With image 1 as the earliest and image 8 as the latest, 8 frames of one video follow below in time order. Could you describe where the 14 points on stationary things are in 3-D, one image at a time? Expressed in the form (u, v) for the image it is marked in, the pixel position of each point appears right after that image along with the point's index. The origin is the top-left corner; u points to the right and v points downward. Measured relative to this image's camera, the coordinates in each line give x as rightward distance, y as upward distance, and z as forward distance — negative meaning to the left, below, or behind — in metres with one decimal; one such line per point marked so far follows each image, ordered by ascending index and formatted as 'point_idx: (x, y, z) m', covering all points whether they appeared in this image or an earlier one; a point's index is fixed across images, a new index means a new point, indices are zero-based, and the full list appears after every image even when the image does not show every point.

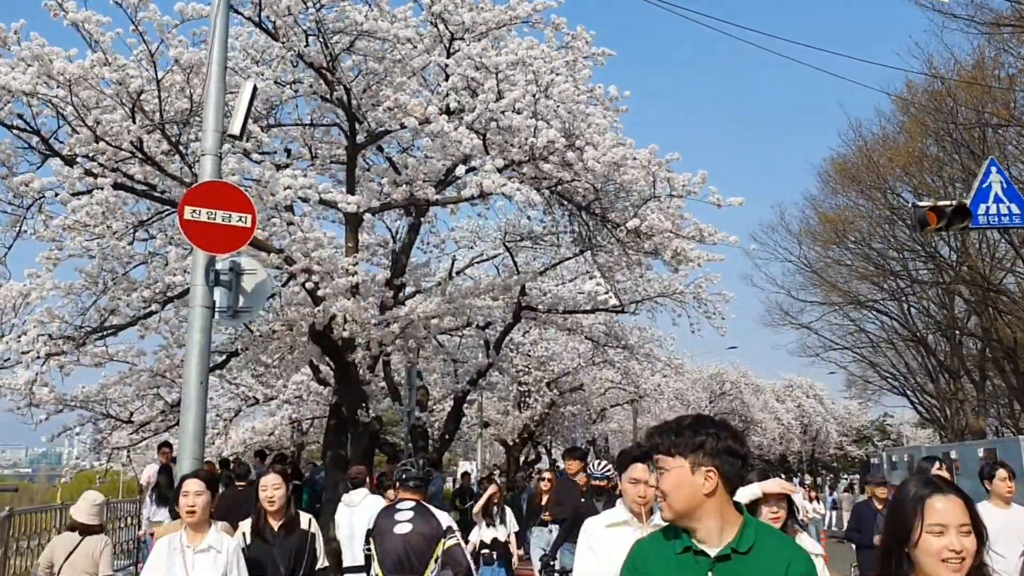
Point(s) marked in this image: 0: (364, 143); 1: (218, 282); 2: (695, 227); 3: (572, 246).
0: (-2.2, +2.2, +13.6) m
1: (-2.9, +0.1, +8.9) m
2: (+2.3, +0.7, +11.3) m
3: (+1.3, +0.9, +19.9) m
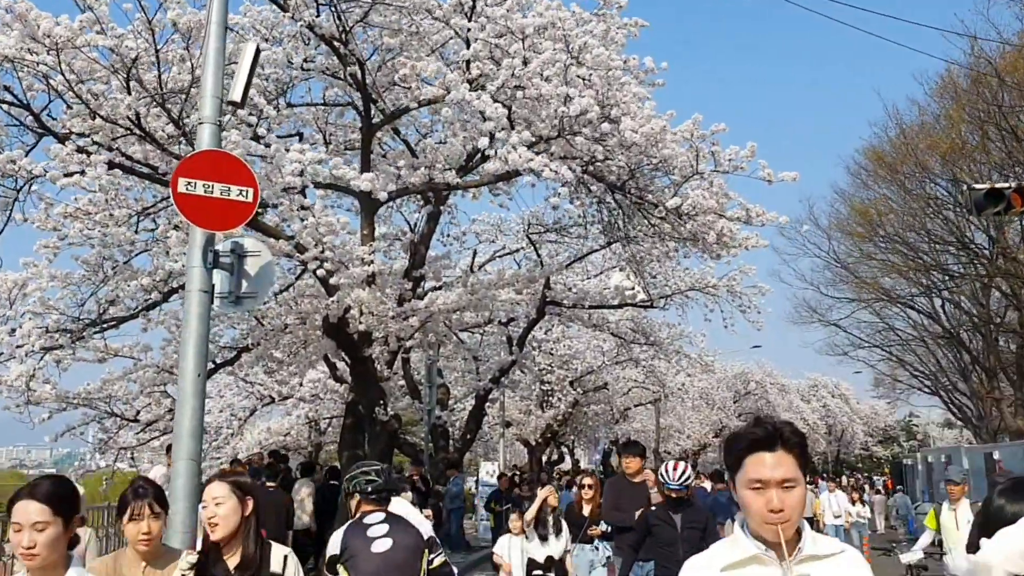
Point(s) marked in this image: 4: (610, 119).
0: (-1.8, +2.3, +12.7) m
1: (-2.6, +0.2, +8.1) m
2: (+2.6, +0.9, +10.3) m
3: (+1.8, +1.1, +19.0) m
4: (+1.2, +2.1, +11.3) m
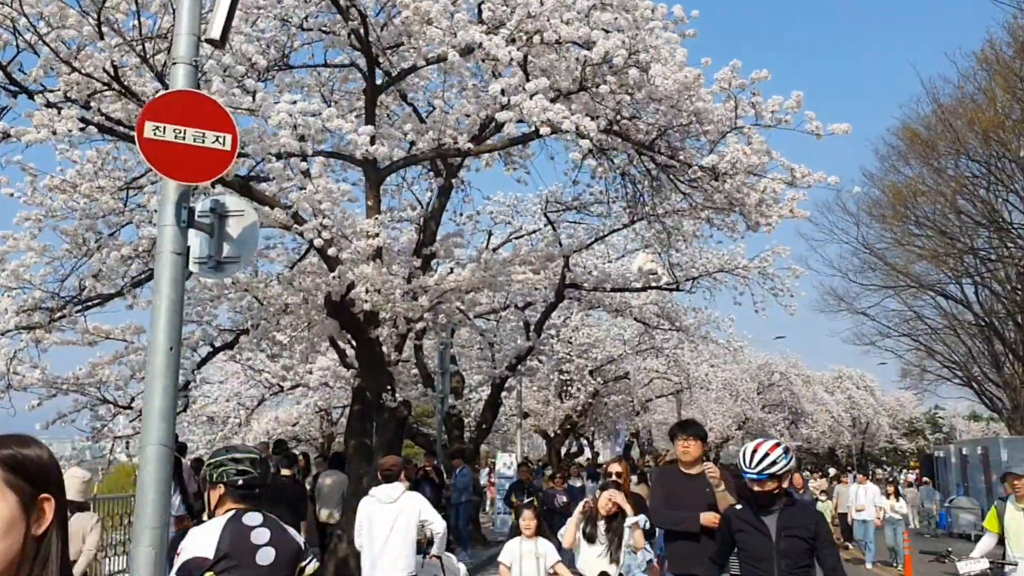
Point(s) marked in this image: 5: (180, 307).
0: (-1.6, +2.6, +11.7) m
1: (-2.5, +0.5, +7.1) m
2: (+2.8, +1.2, +9.2) m
3: (+2.2, +1.4, +17.9) m
4: (+1.4, +2.4, +10.2) m
5: (-2.5, -0.1, +6.9) m
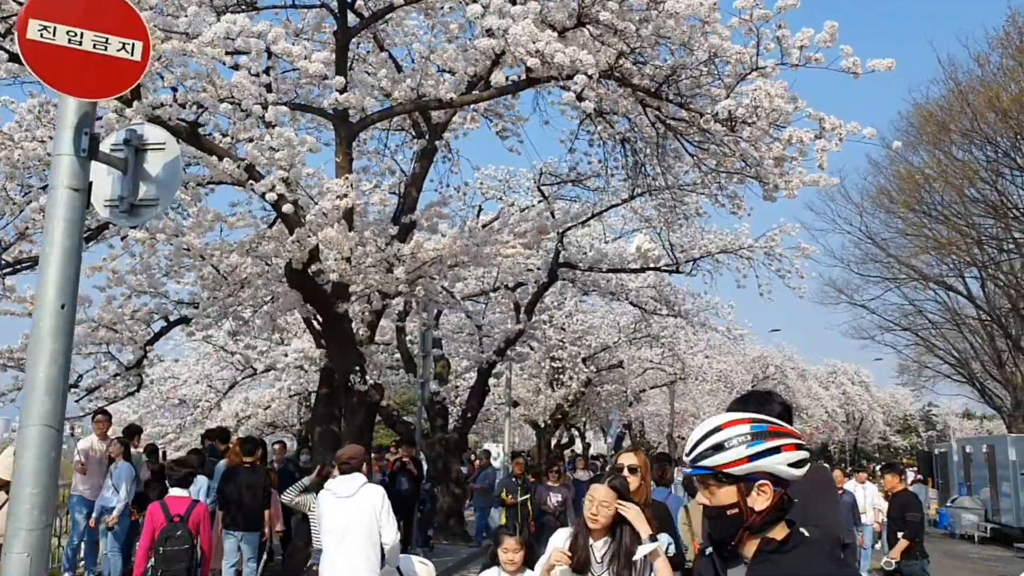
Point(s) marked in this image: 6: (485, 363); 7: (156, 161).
0: (-1.8, +3.0, +10.4) m
1: (-2.6, +0.8, +5.8) m
2: (+2.6, +1.5, +8.0) m
3: (+2.0, +1.8, +16.6) m
4: (+1.3, +2.7, +8.9) m
5: (-2.6, +0.2, +5.6) m
6: (-0.6, -1.6, +18.9) m
7: (-2.3, +0.8, +6.0) m
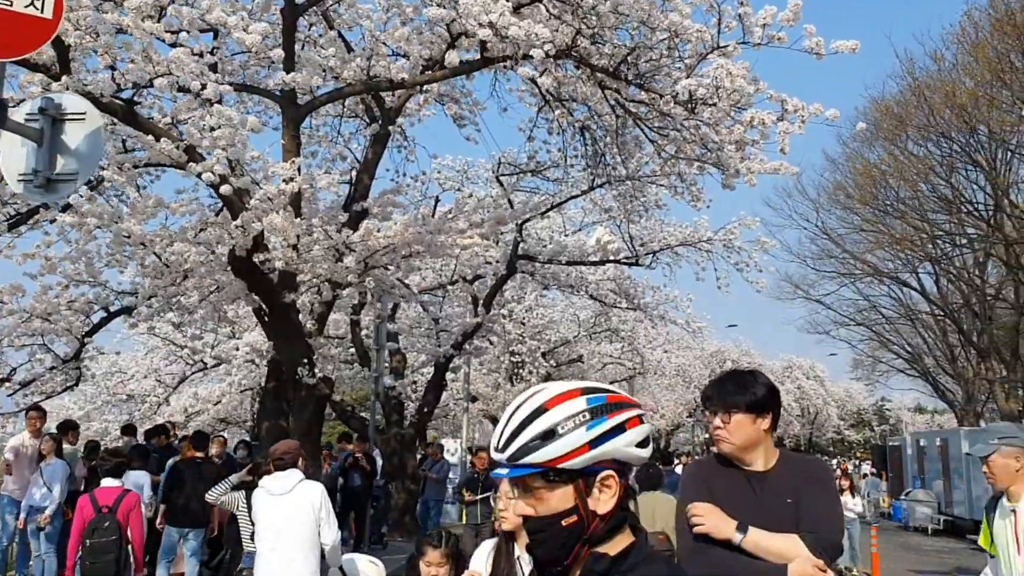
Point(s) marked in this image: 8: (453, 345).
0: (-2.3, +3.1, +10.0) m
1: (-2.9, +0.9, +5.4) m
2: (+2.2, +1.6, +7.7) m
3: (+1.2, +2.0, +16.3) m
4: (+0.8, +2.8, +8.6) m
5: (-2.9, +0.3, +5.1) m
6: (-1.4, -1.4, +18.5) m
7: (-2.6, +0.9, +5.5) m
8: (-1.2, -1.1, +18.1) m
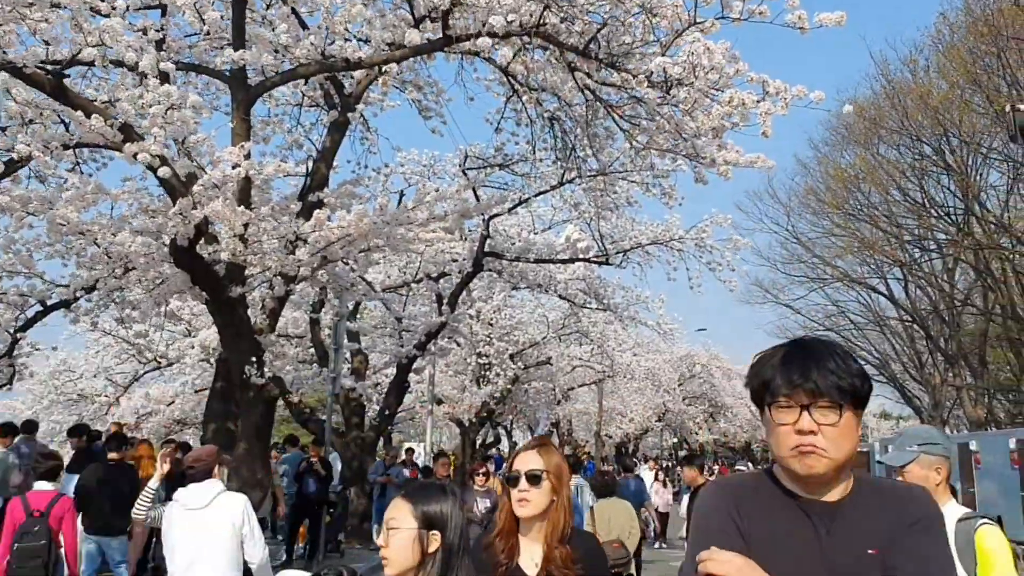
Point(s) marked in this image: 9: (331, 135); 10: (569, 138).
0: (-2.6, +3.2, +9.3) m
1: (-3.1, +1.0, +4.7) m
2: (+1.9, +1.6, +7.2) m
3: (+0.6, +2.0, +15.8) m
4: (+0.5, +2.9, +8.0) m
5: (-3.2, +0.4, +4.4) m
6: (-2.1, -1.4, +17.8) m
7: (-2.9, +1.0, +4.8) m
8: (-1.8, -1.1, +17.5) m
9: (-2.4, +2.0, +12.1) m
10: (+0.8, +2.1, +12.8) m
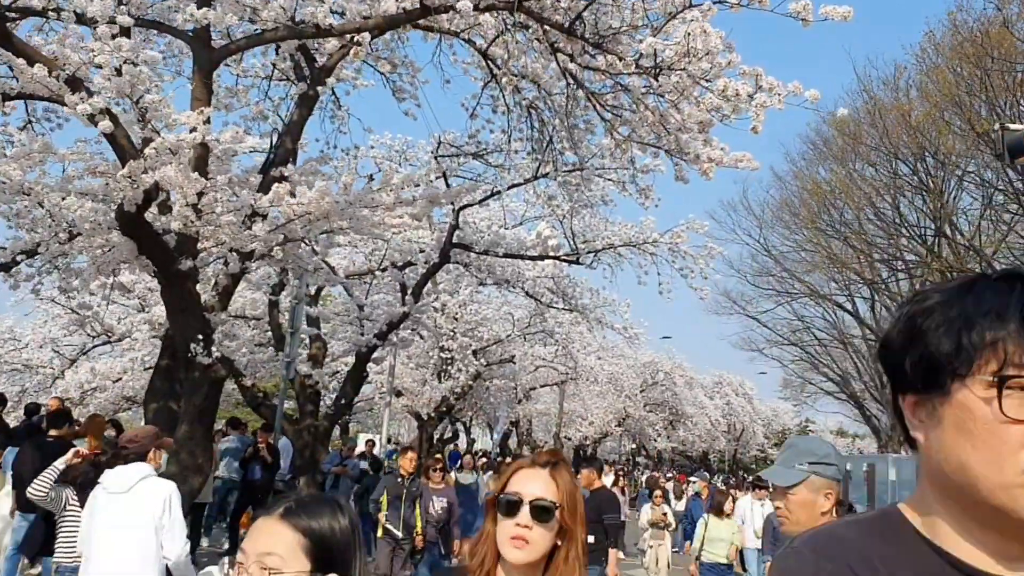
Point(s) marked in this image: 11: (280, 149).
0: (-2.7, +3.4, +8.7) m
1: (-3.2, +1.3, +4.1) m
2: (+1.7, +1.6, +6.8) m
3: (+0.2, +2.0, +15.3) m
4: (+0.4, +2.9, +7.6) m
5: (-3.3, +0.7, +3.8) m
6: (-2.8, -1.1, +17.3) m
7: (-3.0, +1.3, +4.3) m
8: (-2.5, -0.9, +16.9) m
9: (-2.7, +2.3, +11.6) m
10: (+0.5, +2.1, +12.3) m
11: (-2.9, +1.7, +11.2) m
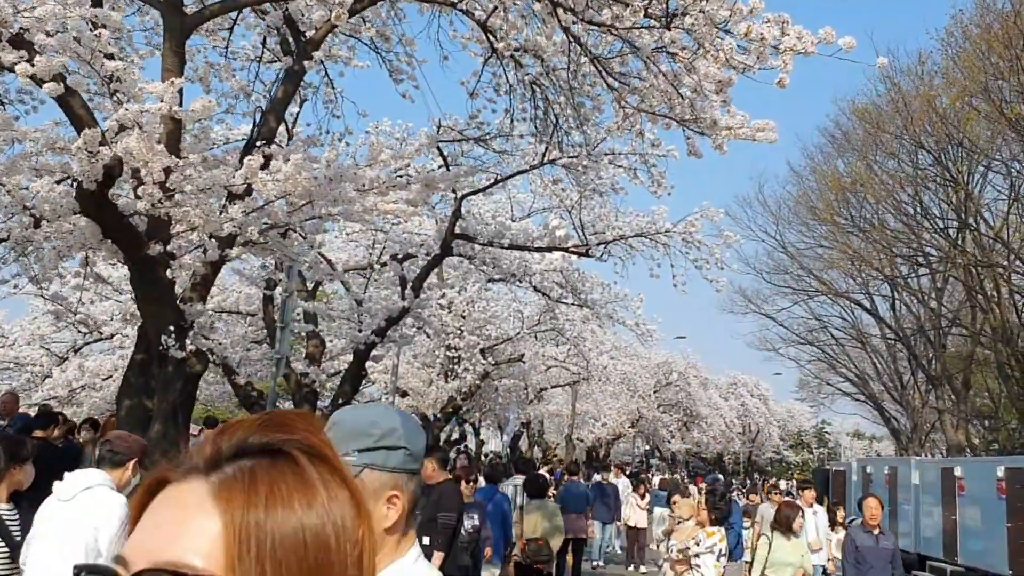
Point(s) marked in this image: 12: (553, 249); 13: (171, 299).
0: (-2.8, +3.6, +8.0) m
1: (-3.3, +1.4, +3.3) m
2: (+1.7, +1.7, +5.9) m
3: (+0.3, +2.2, +14.5) m
4: (+0.4, +3.1, +6.8) m
5: (-3.4, +0.8, +3.1) m
6: (-2.7, -1.0, +16.5) m
7: (-3.1, +1.4, +3.5) m
8: (-2.4, -0.7, +16.1) m
9: (-2.7, +2.4, +10.8) m
10: (+0.5, +2.3, +11.5) m
11: (-2.9, +1.8, +10.4) m
12: (+0.7, +0.7, +15.4) m
13: (-3.5, -0.1, +9.2) m
